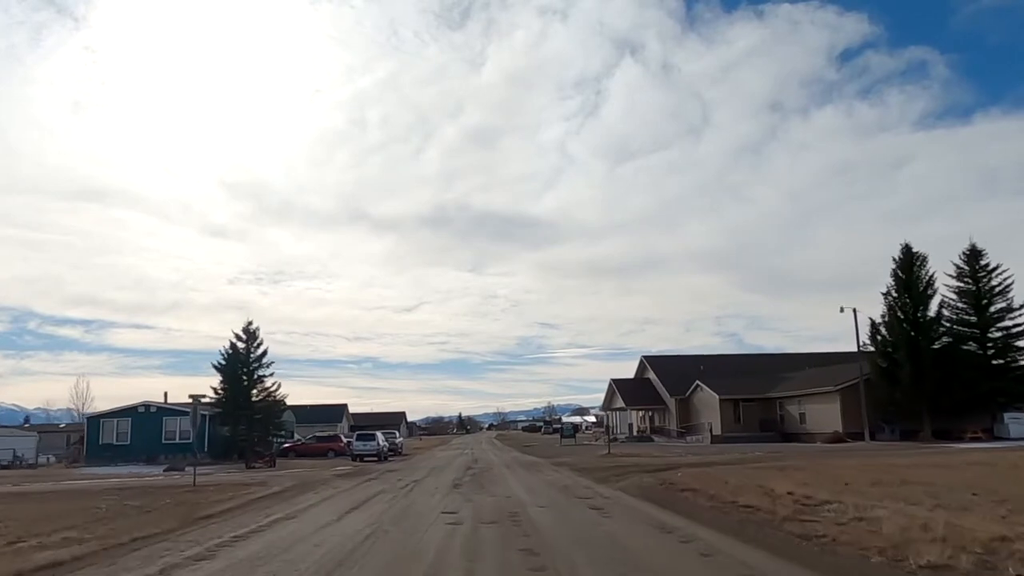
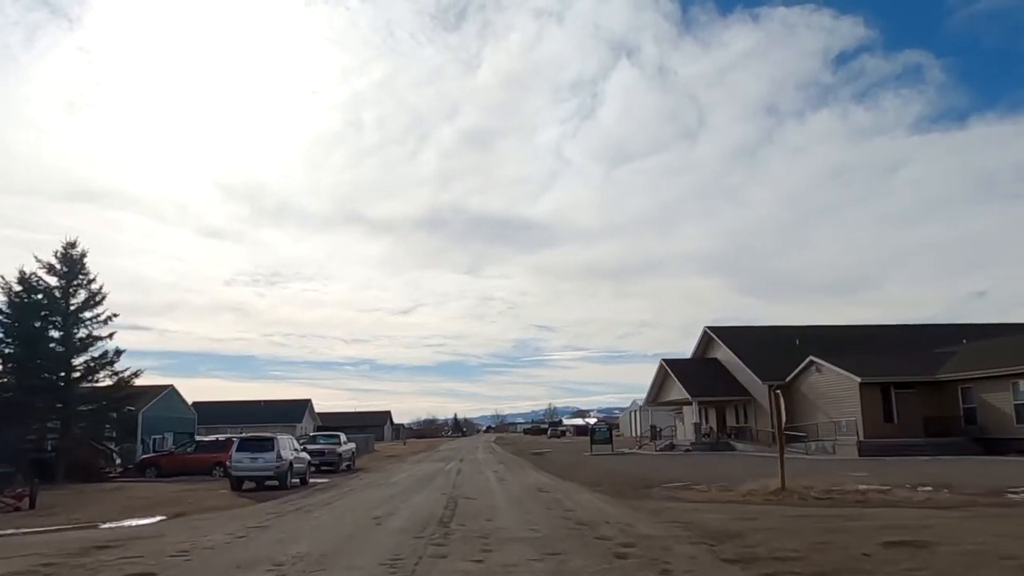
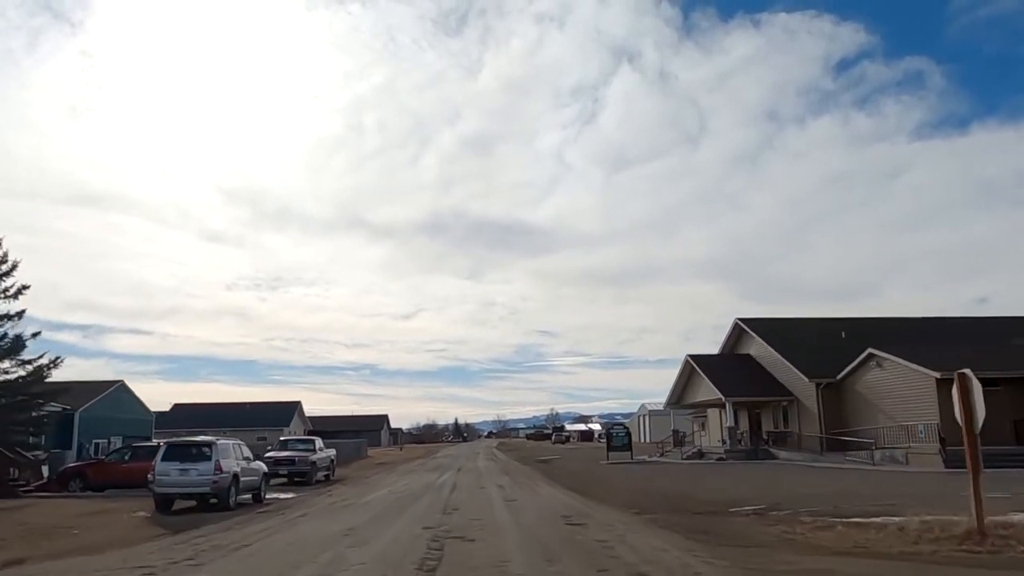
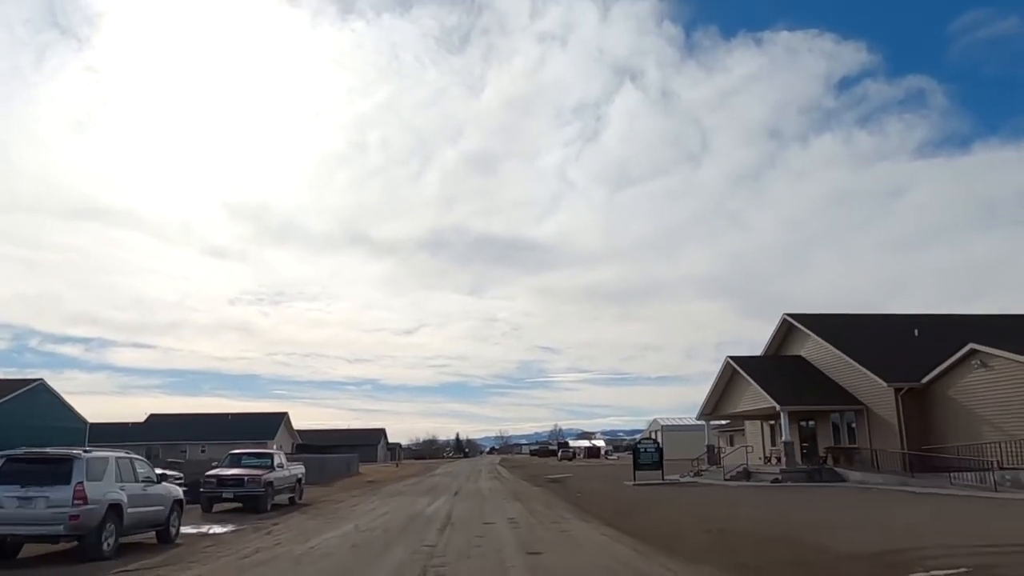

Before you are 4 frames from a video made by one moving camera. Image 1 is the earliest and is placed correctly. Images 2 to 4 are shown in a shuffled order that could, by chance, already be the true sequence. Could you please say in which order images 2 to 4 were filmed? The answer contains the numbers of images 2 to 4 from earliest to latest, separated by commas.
2, 3, 4
